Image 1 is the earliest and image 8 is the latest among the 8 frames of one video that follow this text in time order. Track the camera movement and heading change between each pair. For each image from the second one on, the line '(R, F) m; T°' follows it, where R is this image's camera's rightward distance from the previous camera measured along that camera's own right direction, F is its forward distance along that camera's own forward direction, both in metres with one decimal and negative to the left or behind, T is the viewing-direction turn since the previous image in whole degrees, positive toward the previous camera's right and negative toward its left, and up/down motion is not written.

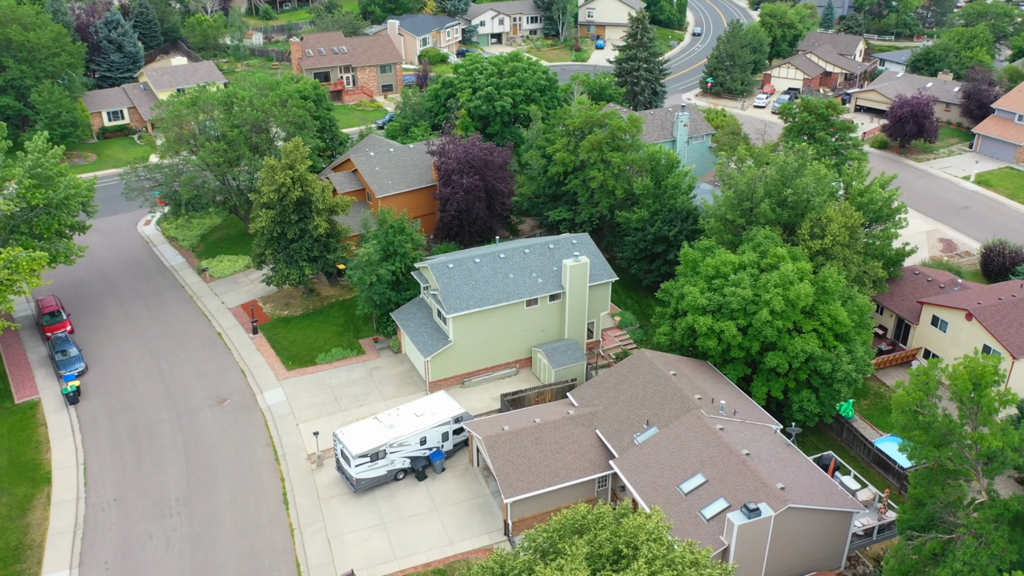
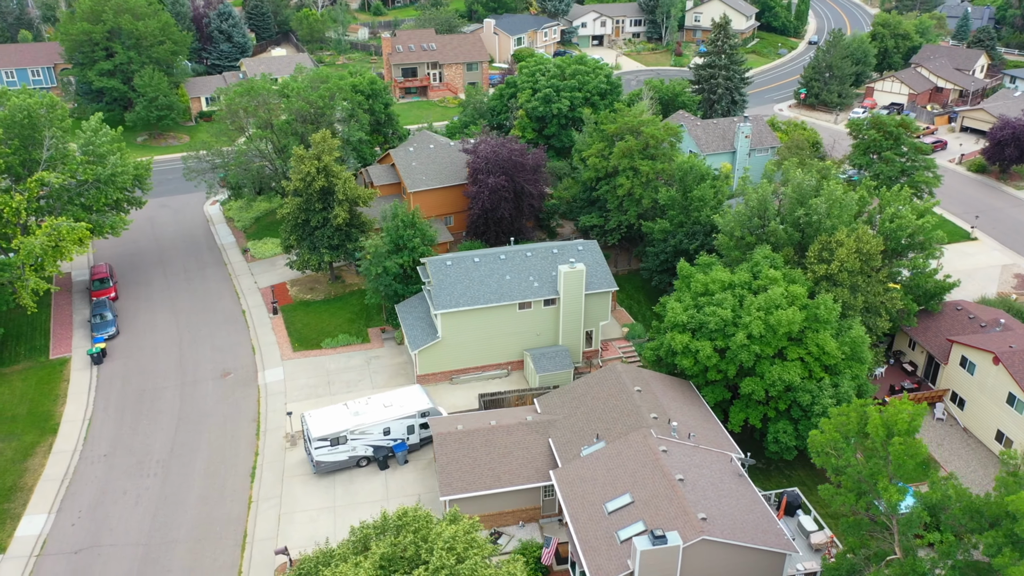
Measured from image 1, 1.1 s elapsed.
(+6.0, +0.4) m; -9°
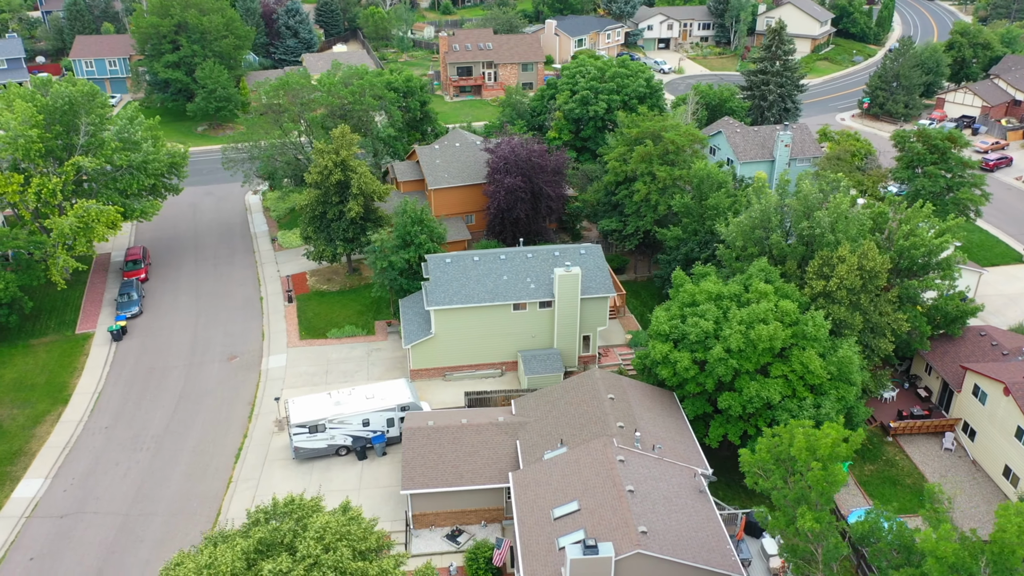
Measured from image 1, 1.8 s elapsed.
(+3.9, +0.2) m; -6°
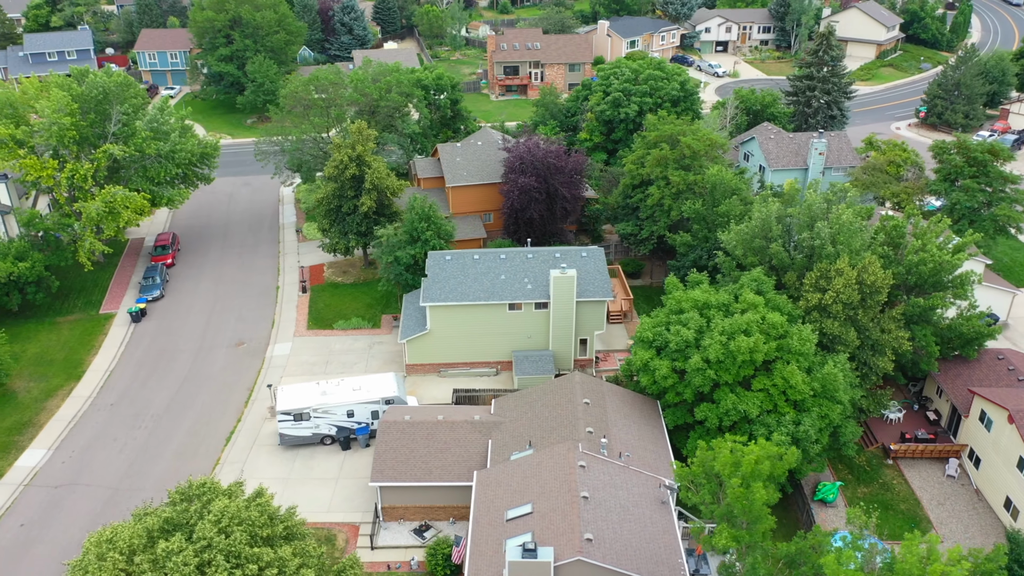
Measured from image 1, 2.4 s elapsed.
(+3.4, +0.2) m; -5°
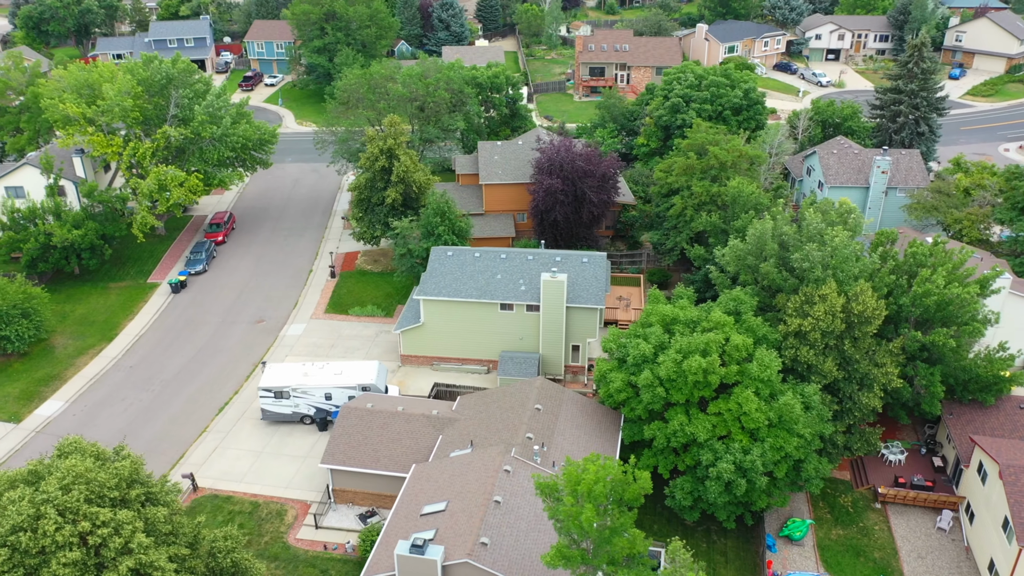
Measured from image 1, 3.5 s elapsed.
(+6.2, +0.5) m; -9°
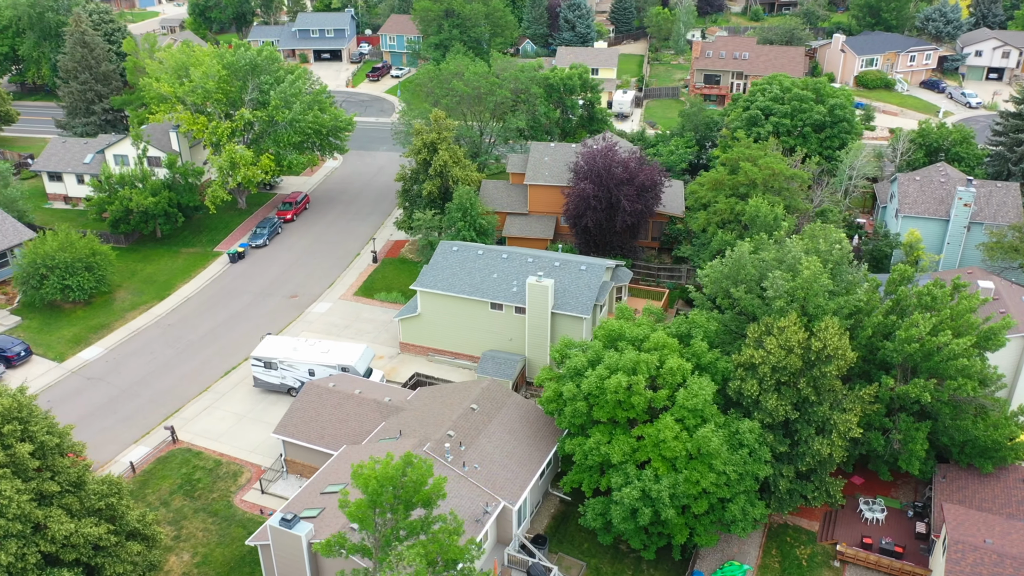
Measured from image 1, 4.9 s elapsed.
(+8.0, +0.8) m; -12°
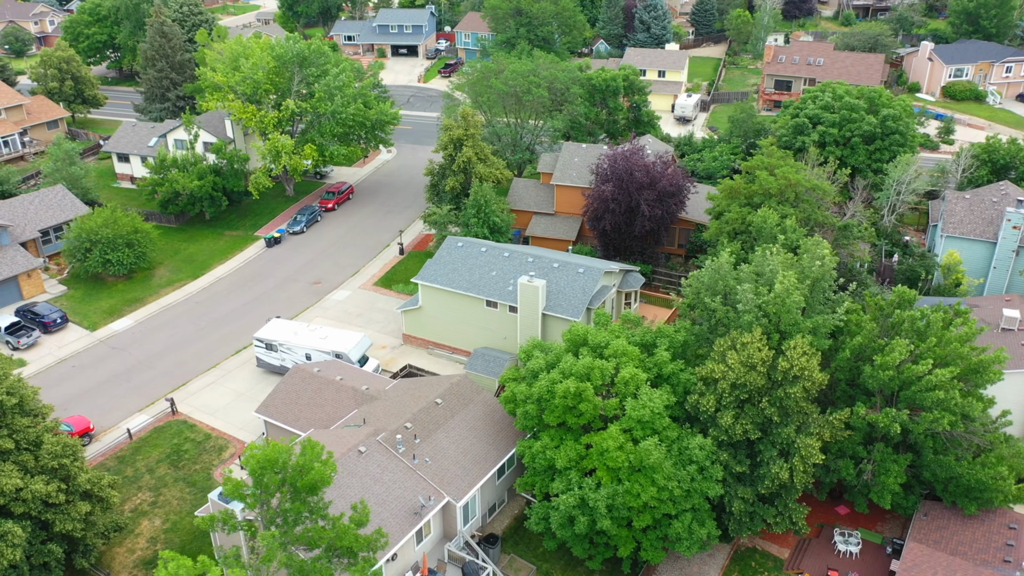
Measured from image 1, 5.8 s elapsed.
(+4.7, +0.3) m; -7°
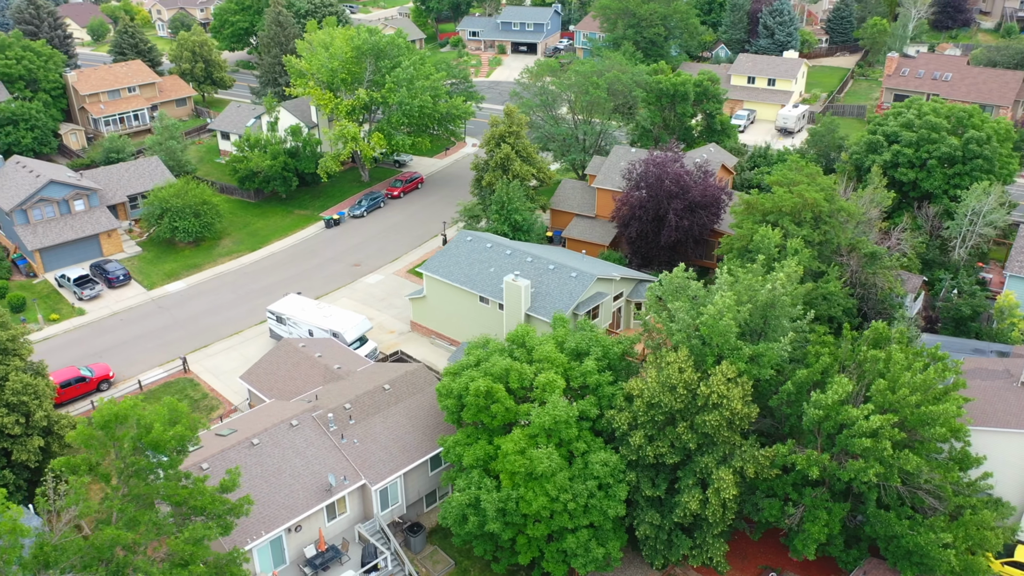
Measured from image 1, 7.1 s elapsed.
(+7.4, +0.8) m; -11°
